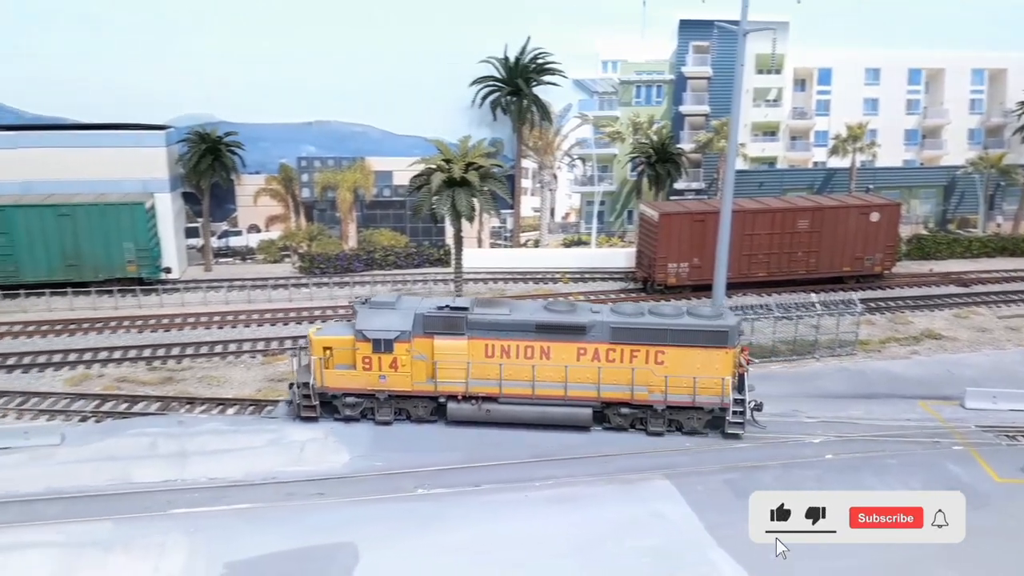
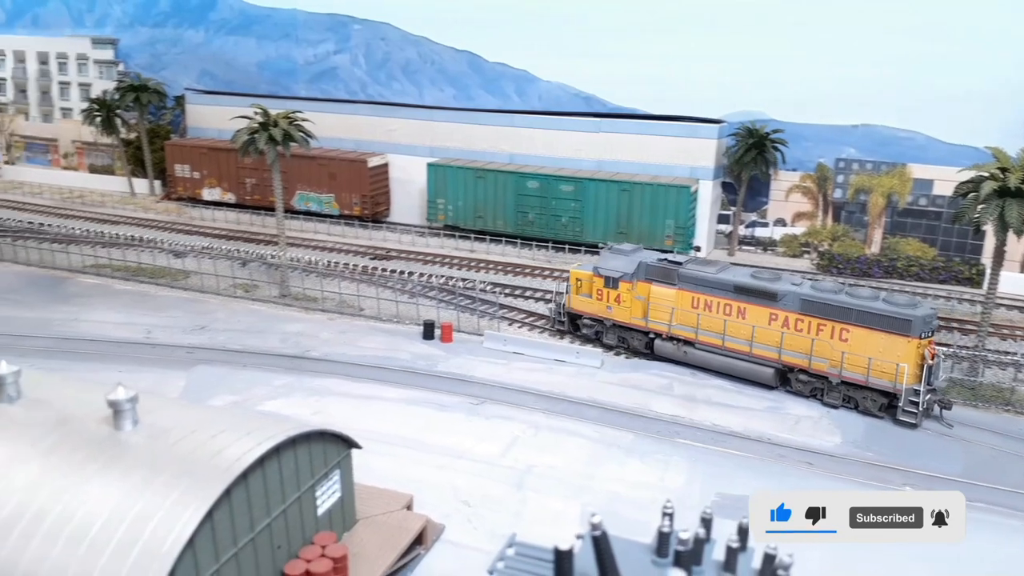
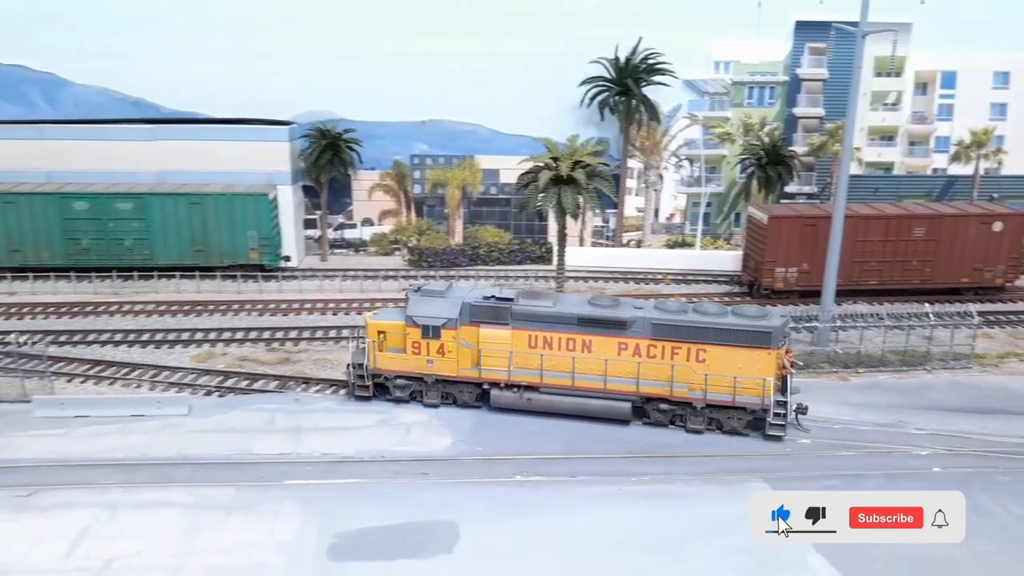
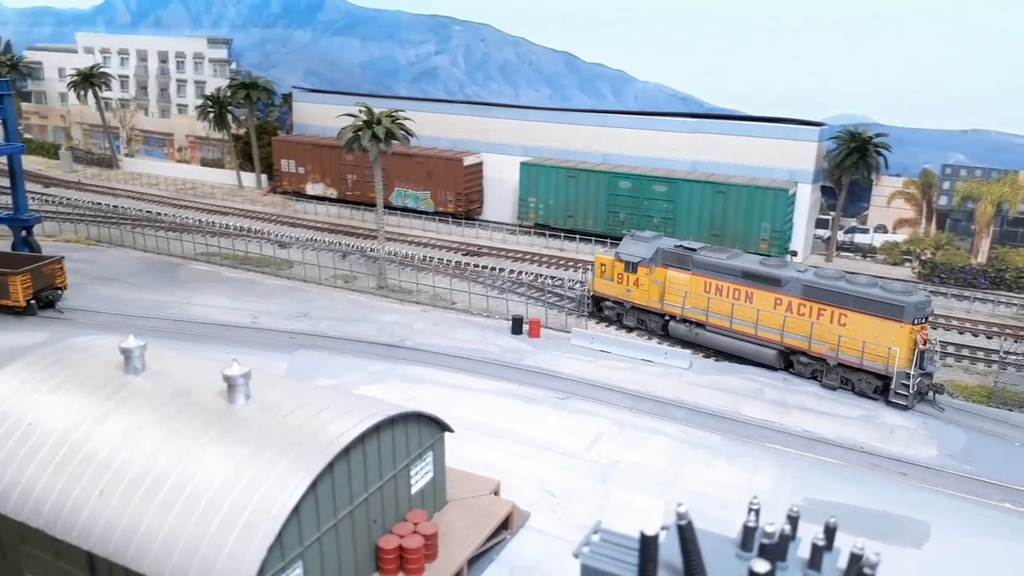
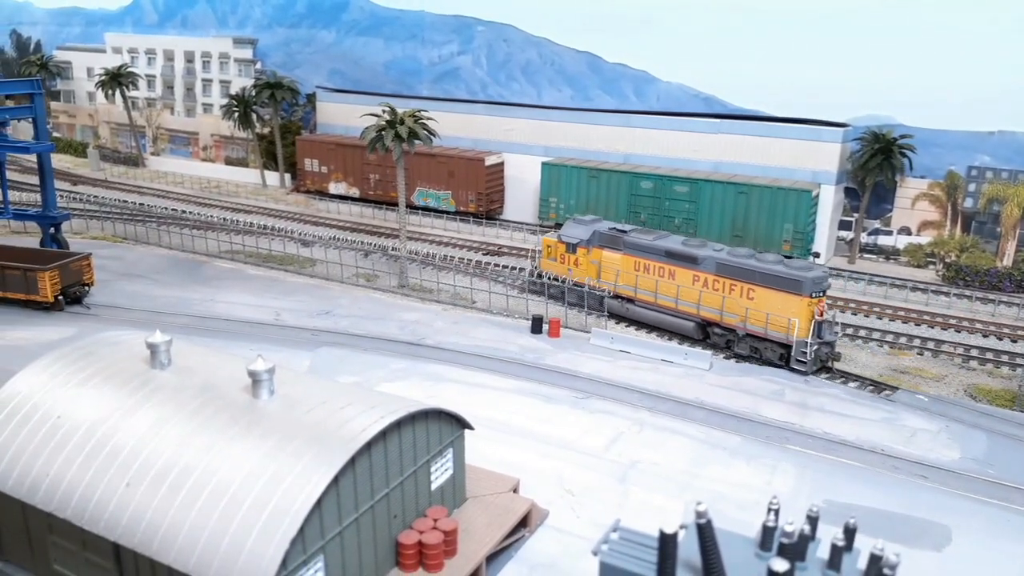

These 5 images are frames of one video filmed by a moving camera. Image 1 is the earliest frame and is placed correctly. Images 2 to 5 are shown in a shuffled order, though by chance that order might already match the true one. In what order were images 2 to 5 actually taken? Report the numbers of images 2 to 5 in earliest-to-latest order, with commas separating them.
3, 2, 4, 5
